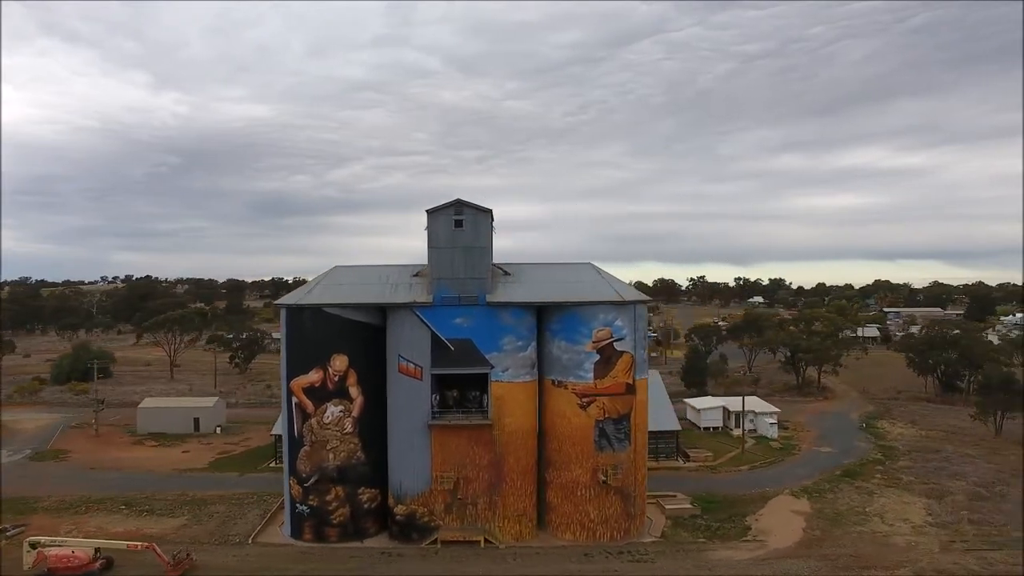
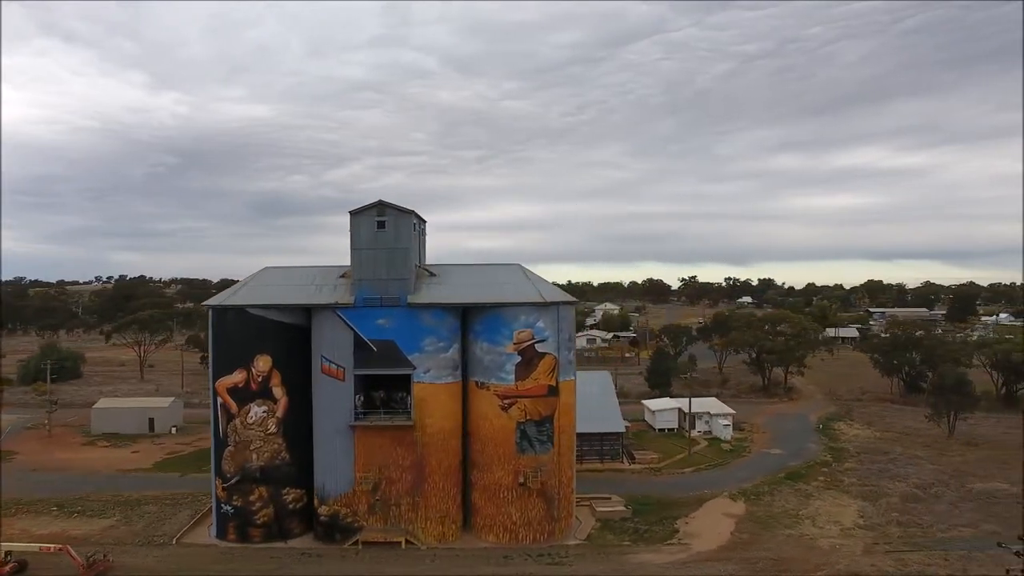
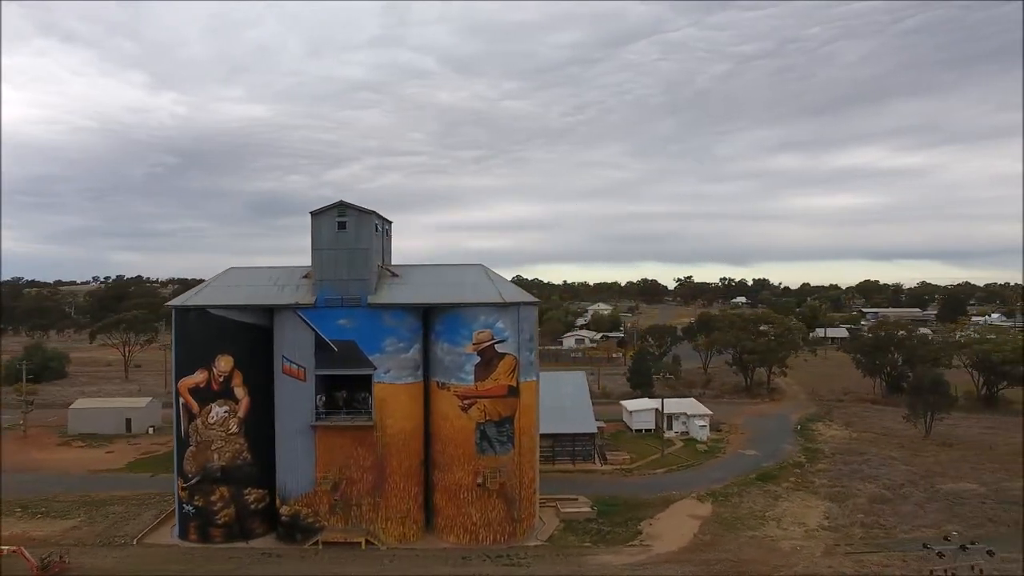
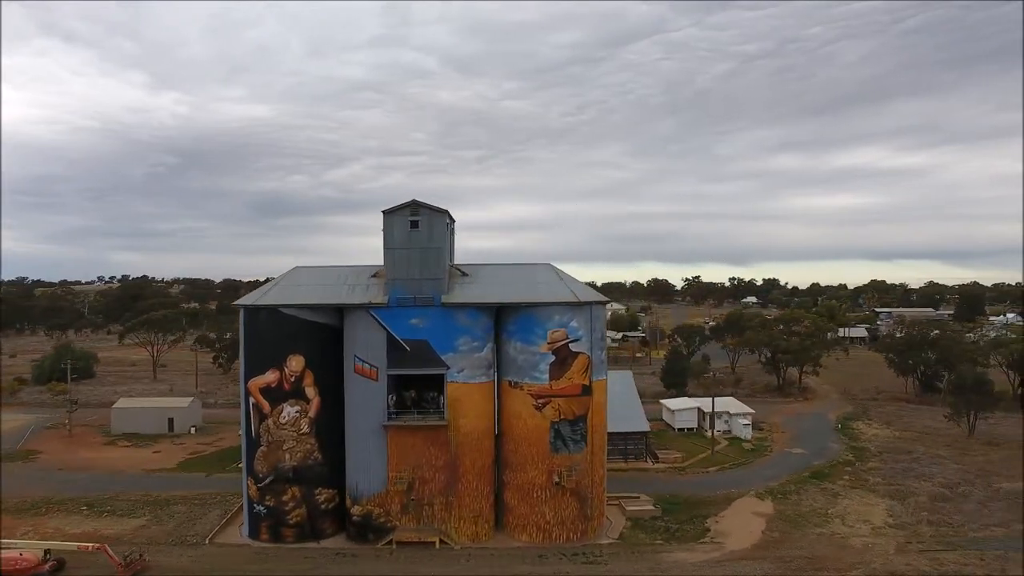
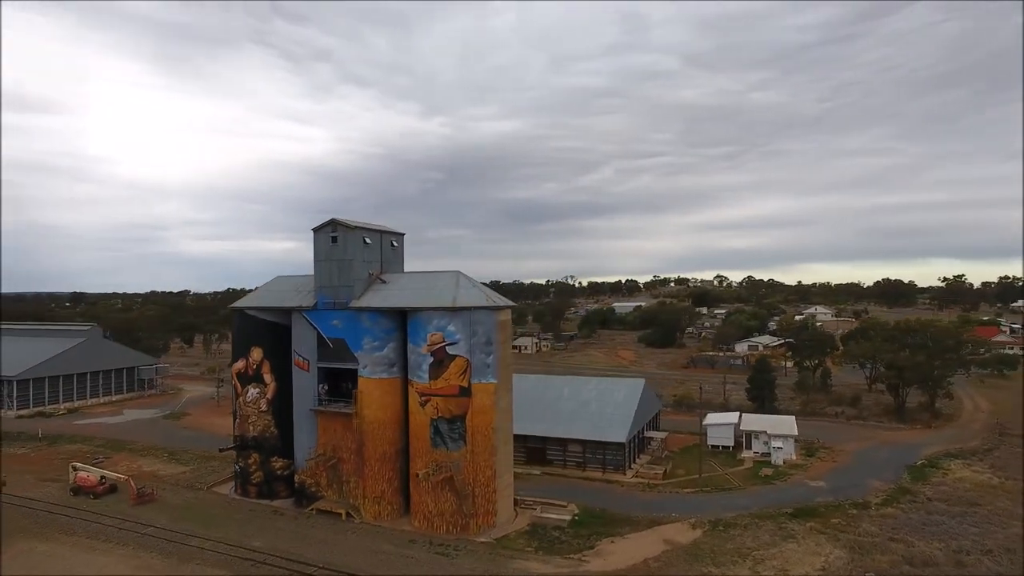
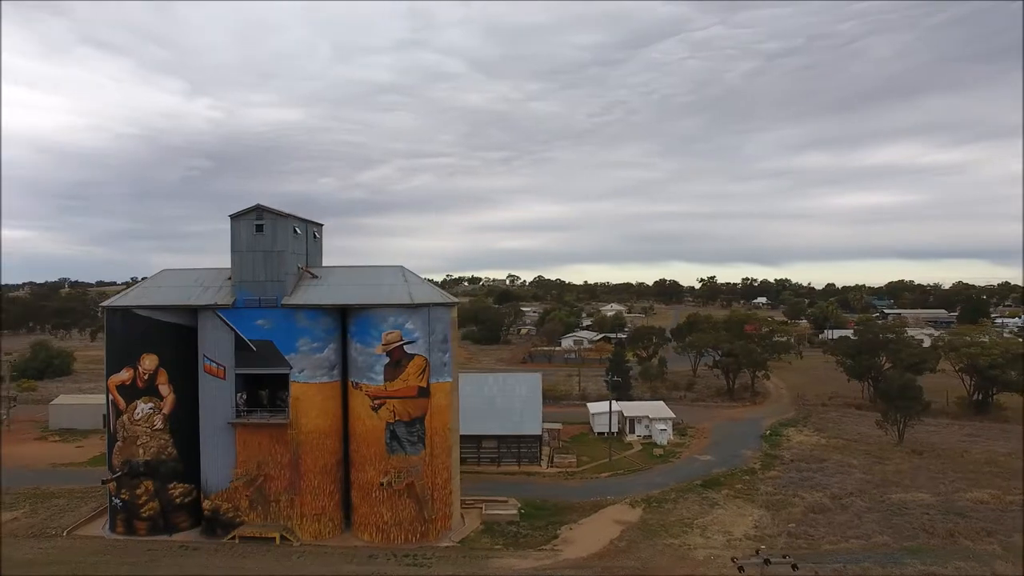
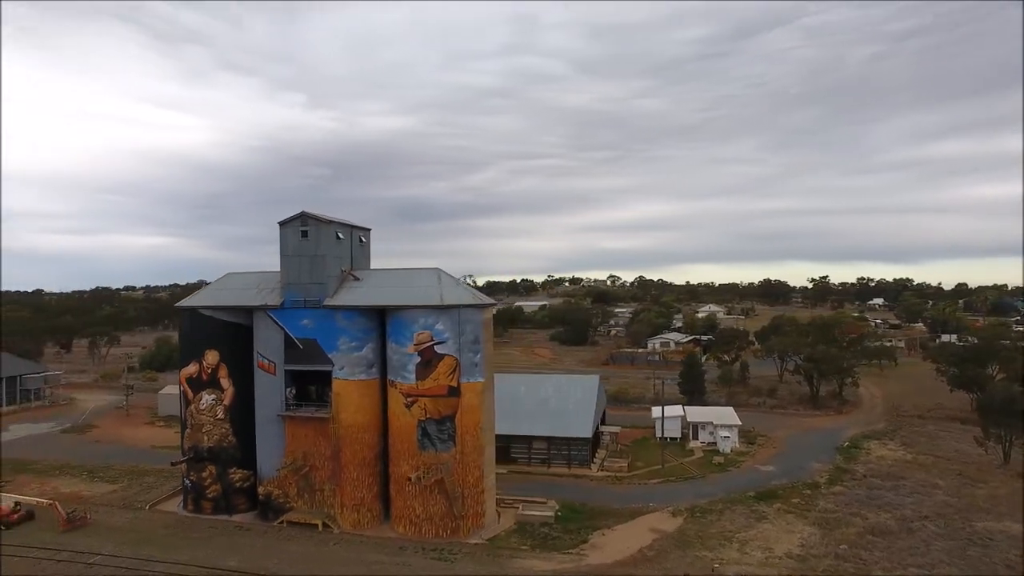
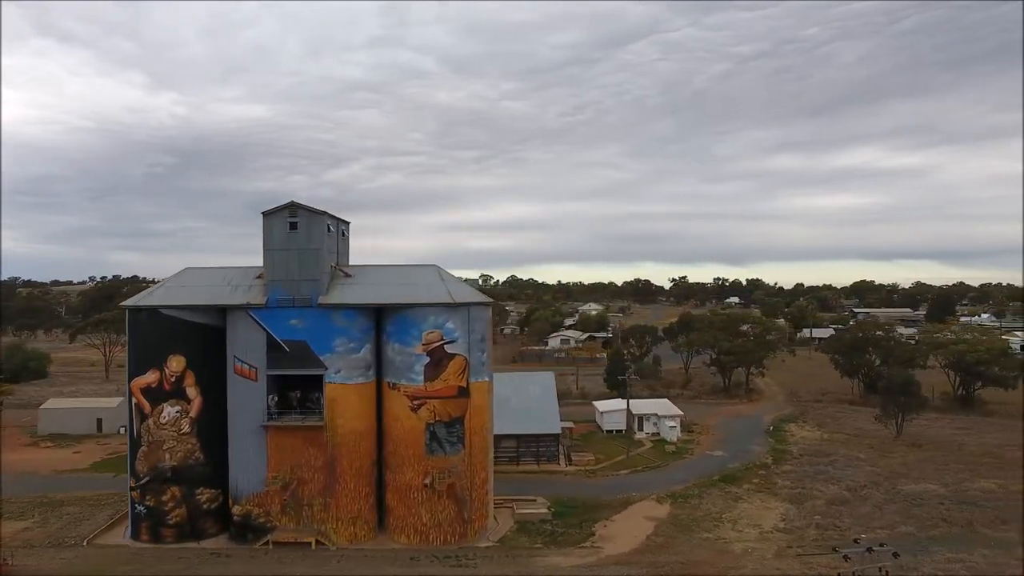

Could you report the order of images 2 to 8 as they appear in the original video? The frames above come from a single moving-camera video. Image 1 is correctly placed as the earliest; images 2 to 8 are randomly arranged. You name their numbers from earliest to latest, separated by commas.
4, 2, 3, 8, 6, 7, 5
